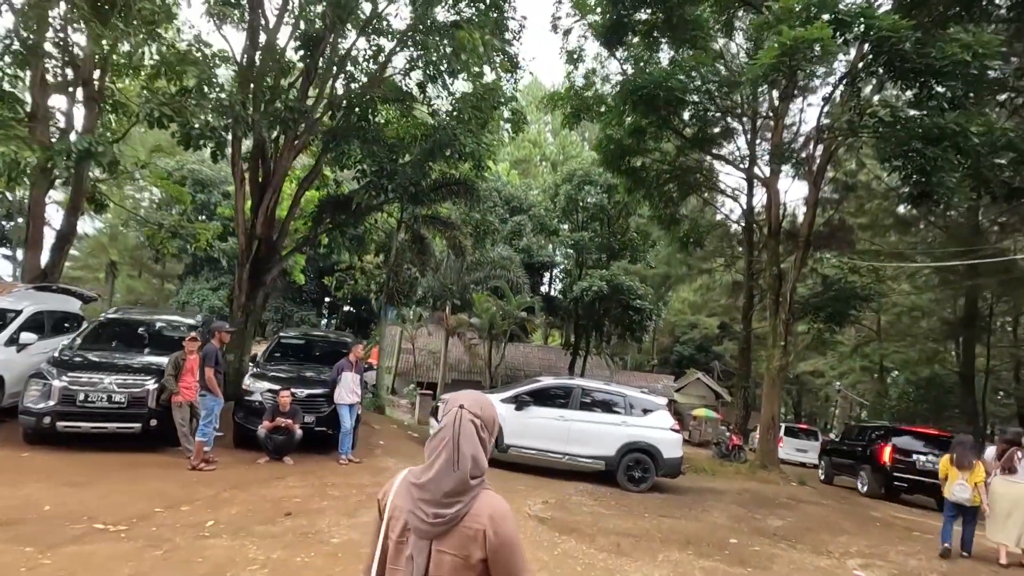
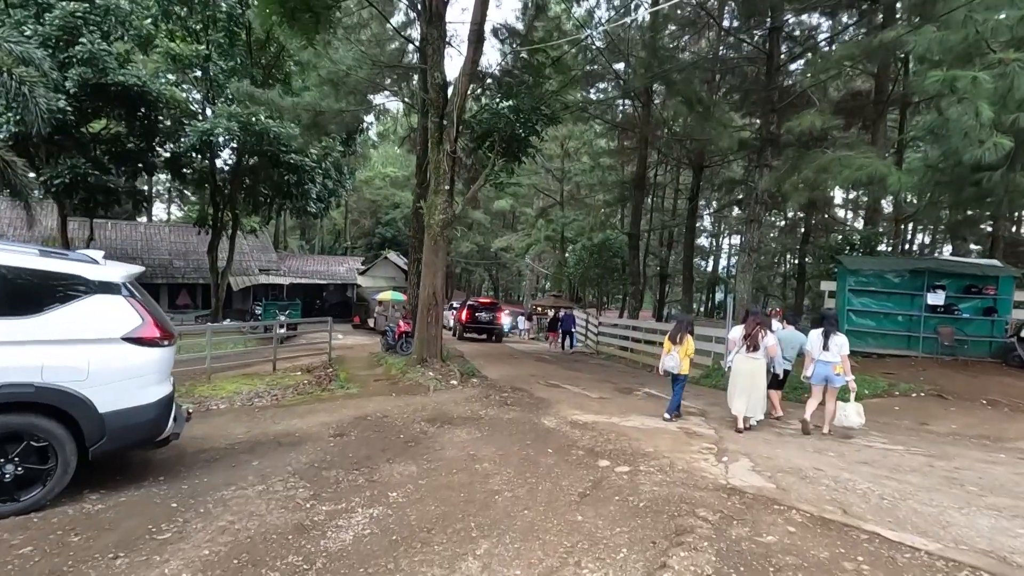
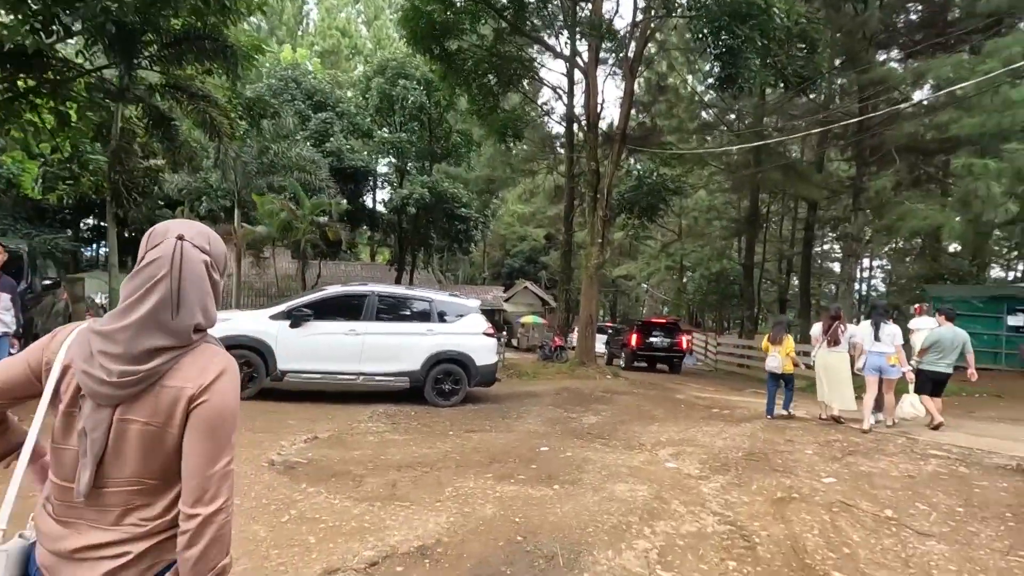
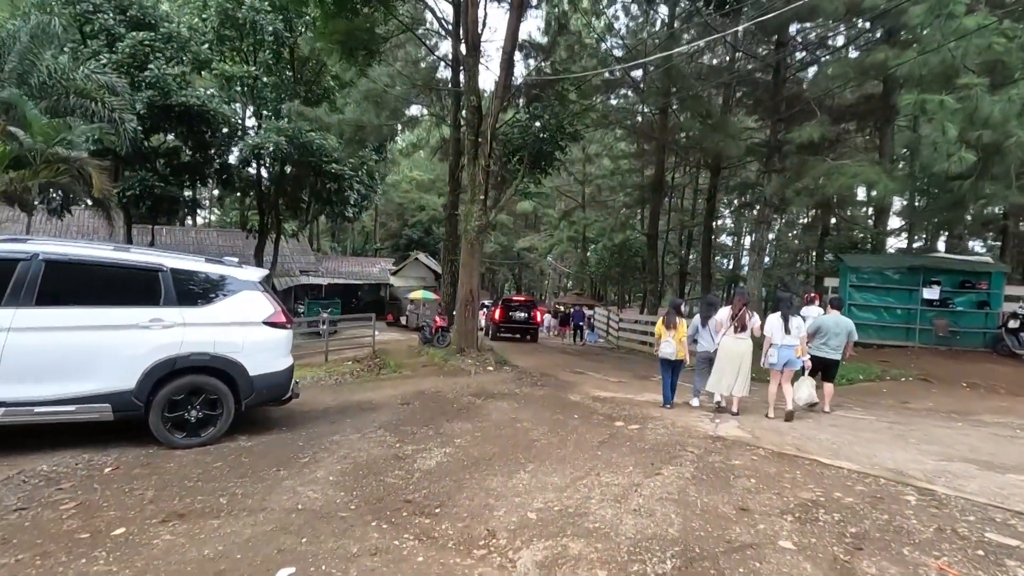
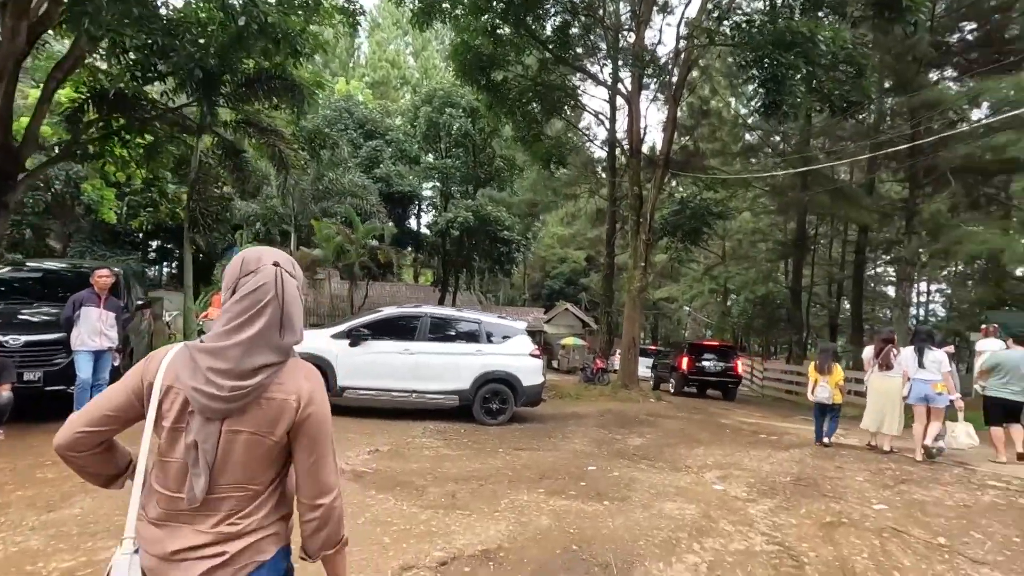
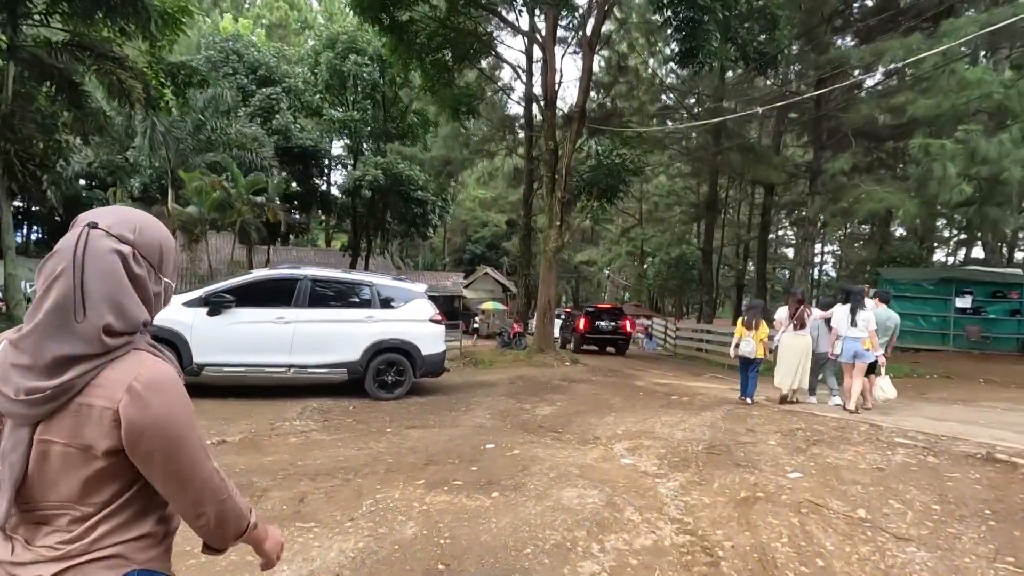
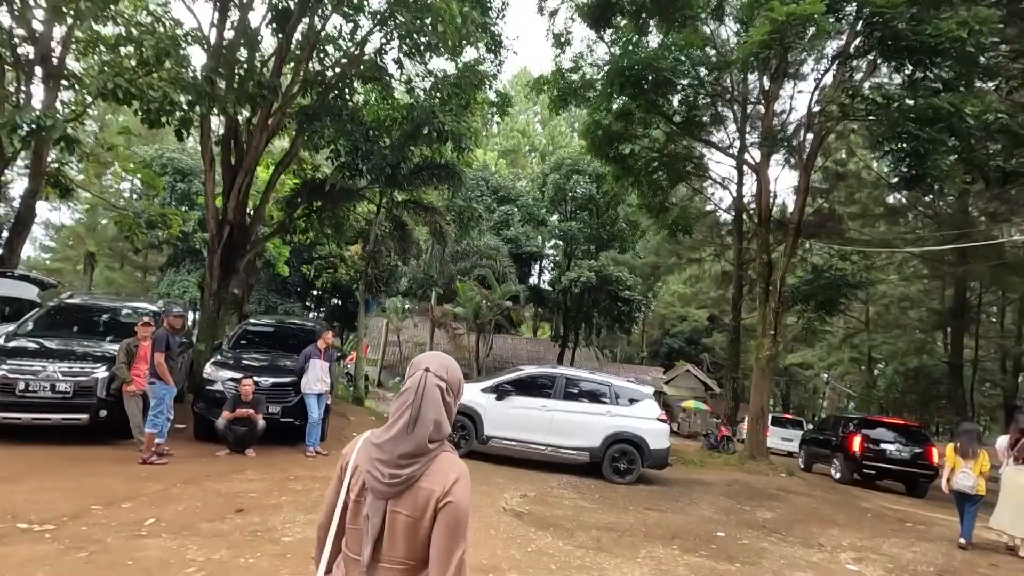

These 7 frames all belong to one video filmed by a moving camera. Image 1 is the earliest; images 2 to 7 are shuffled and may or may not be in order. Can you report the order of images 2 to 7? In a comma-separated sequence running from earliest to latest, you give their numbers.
7, 5, 3, 6, 4, 2
